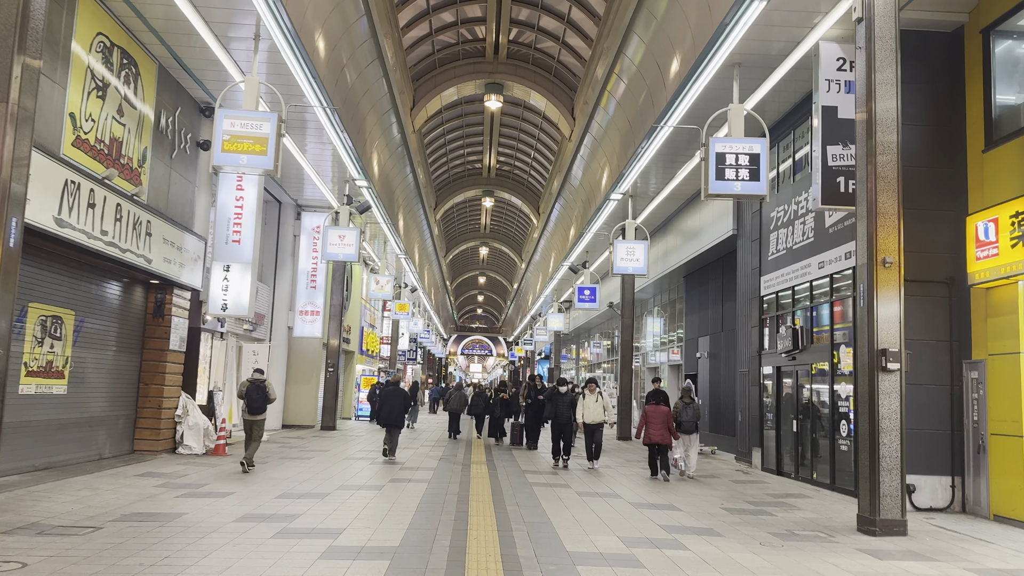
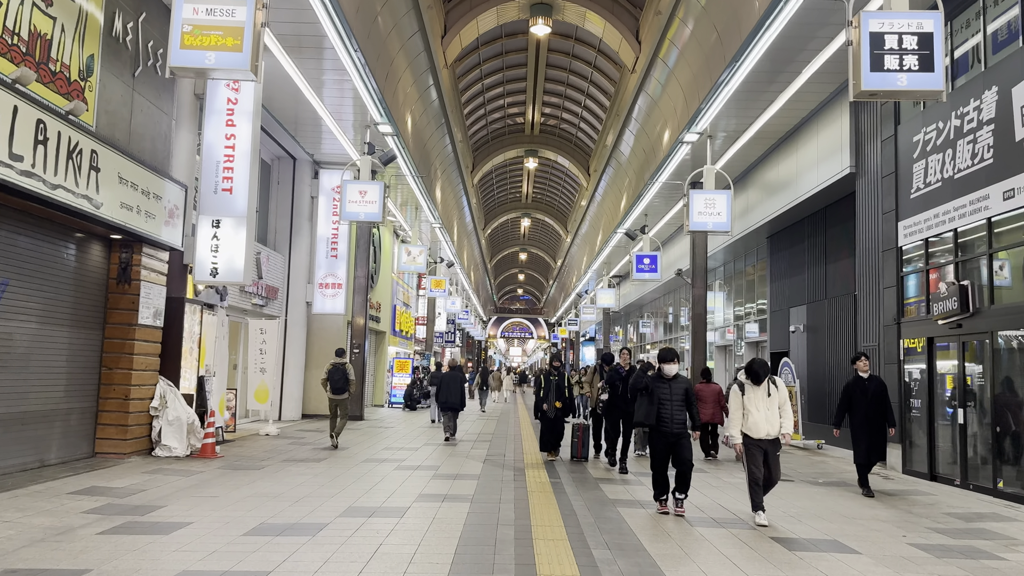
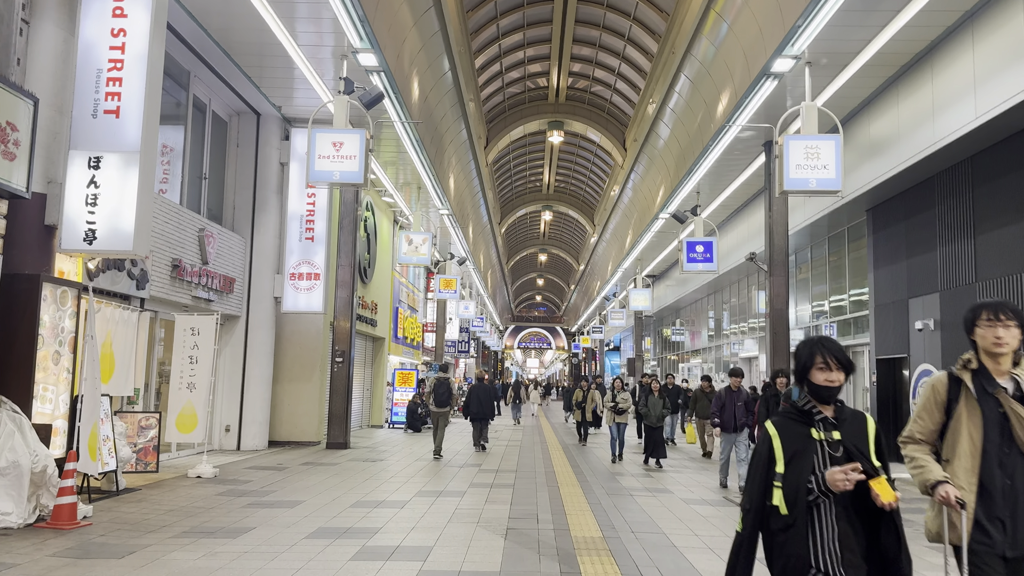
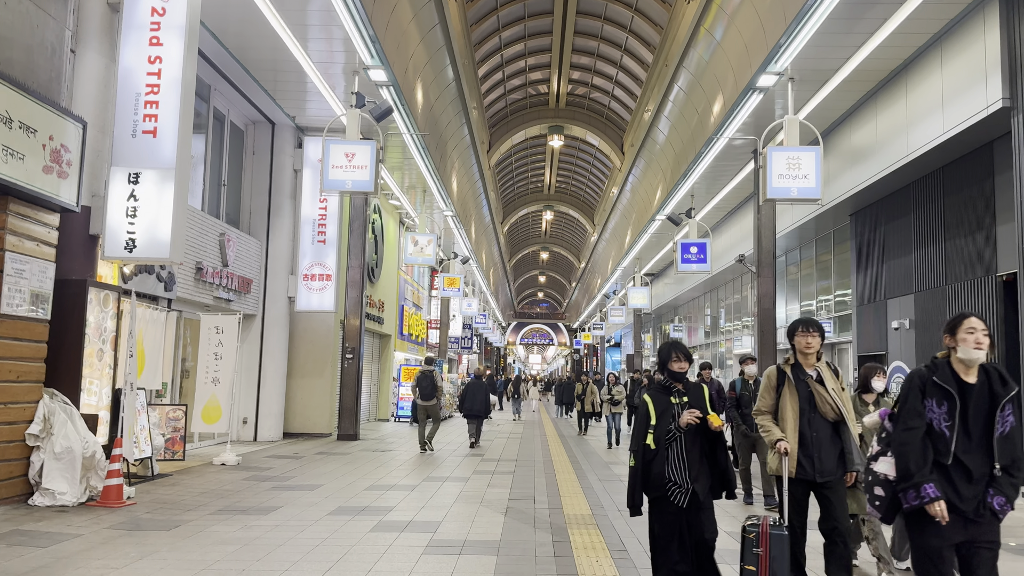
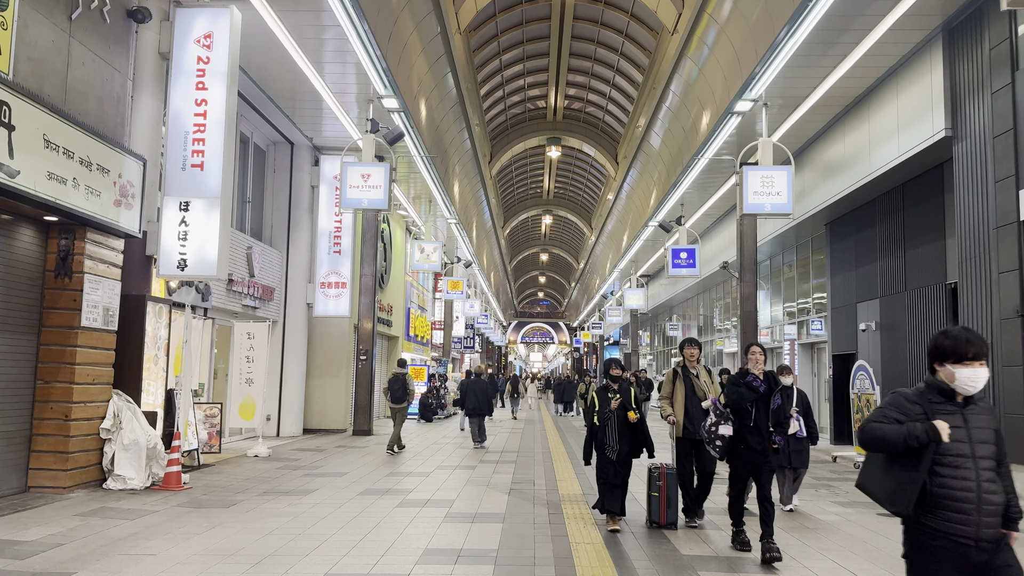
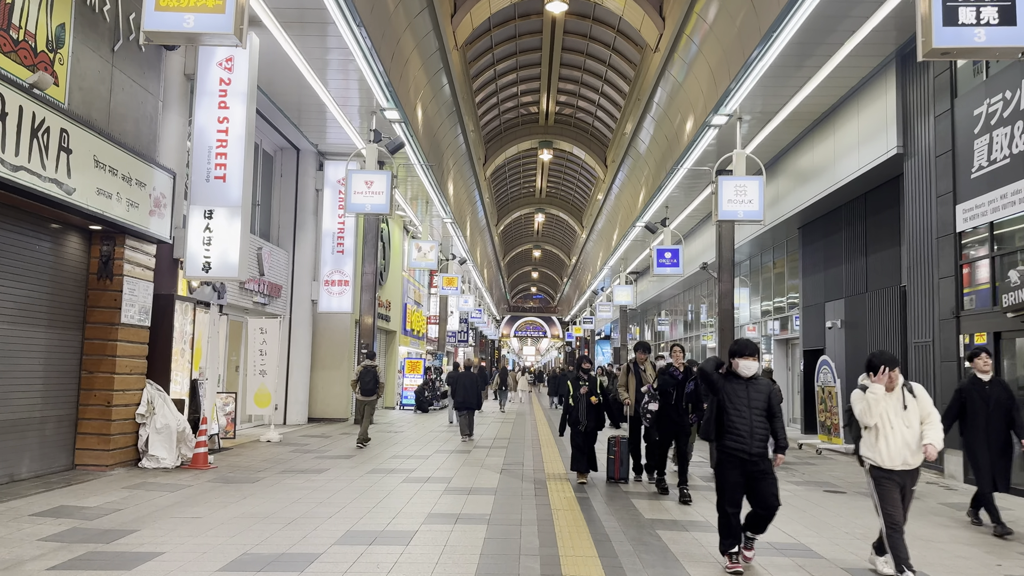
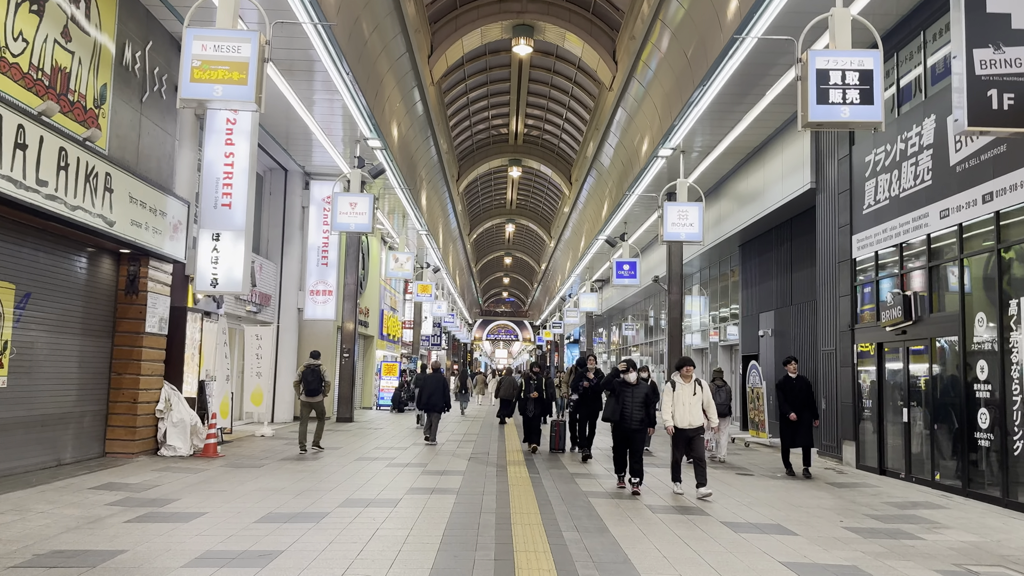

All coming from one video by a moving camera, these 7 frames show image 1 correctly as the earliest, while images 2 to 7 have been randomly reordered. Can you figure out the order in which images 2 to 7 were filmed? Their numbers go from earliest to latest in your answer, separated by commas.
7, 2, 6, 5, 4, 3
